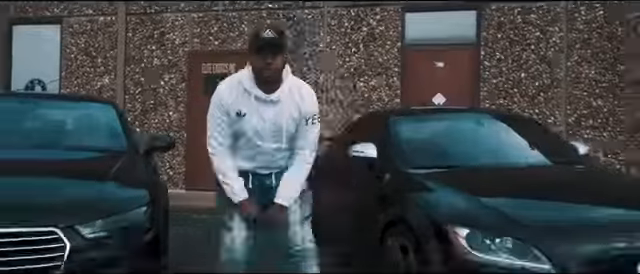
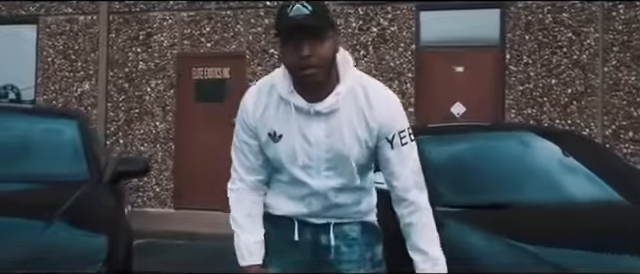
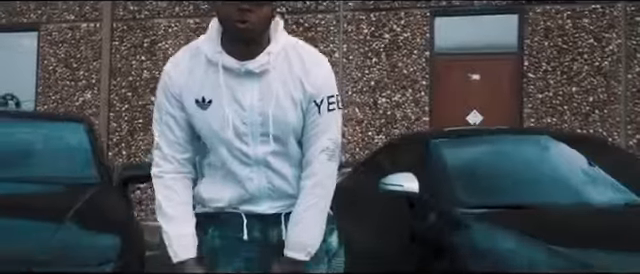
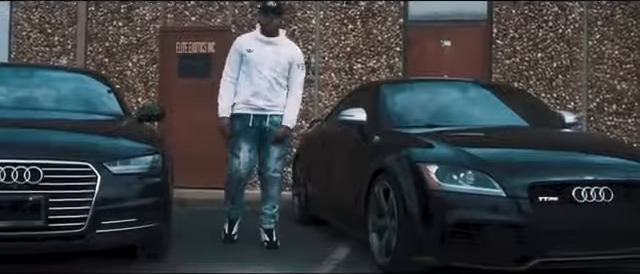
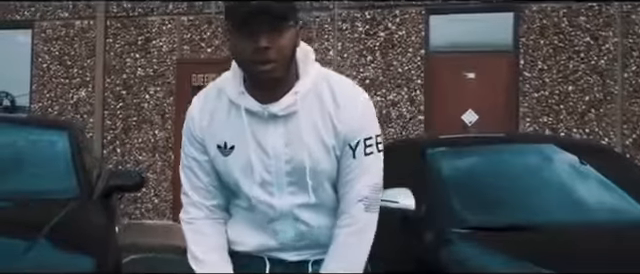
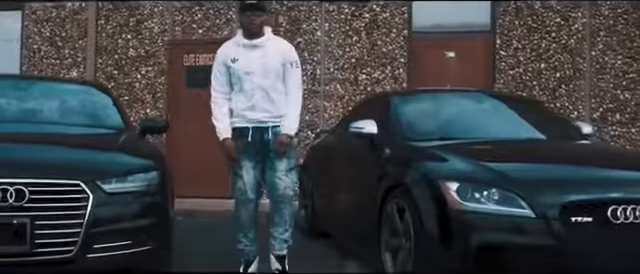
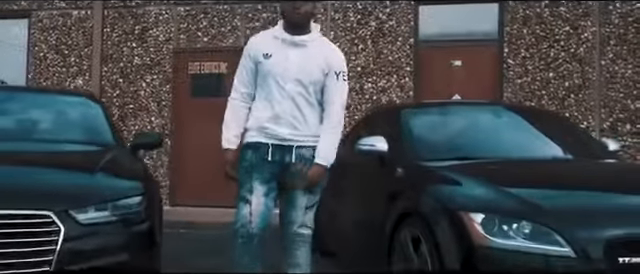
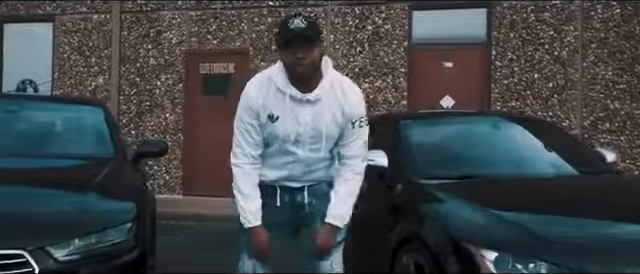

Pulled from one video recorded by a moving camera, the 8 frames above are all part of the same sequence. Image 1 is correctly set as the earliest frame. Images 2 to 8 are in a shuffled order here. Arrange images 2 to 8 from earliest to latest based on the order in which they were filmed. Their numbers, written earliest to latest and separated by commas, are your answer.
8, 2, 5, 3, 7, 6, 4
